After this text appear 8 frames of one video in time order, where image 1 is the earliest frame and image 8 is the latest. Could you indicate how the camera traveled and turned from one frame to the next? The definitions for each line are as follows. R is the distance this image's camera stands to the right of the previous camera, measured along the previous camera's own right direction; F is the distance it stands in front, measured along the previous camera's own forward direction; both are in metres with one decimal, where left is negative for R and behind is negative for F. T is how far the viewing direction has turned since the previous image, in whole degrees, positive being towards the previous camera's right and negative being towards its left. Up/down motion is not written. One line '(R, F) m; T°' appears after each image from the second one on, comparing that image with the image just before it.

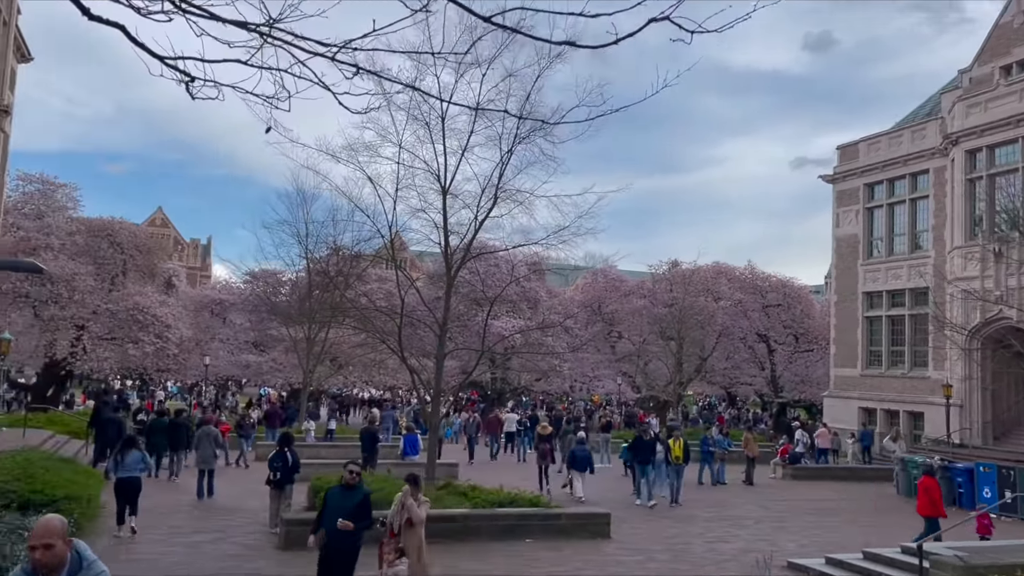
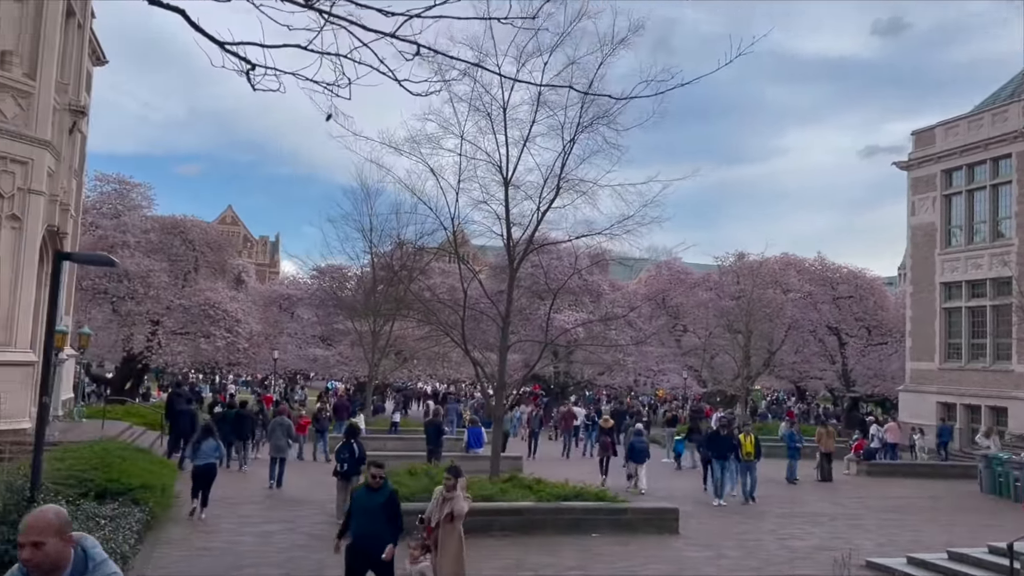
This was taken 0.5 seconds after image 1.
(0.0, +0.1) m; -4°
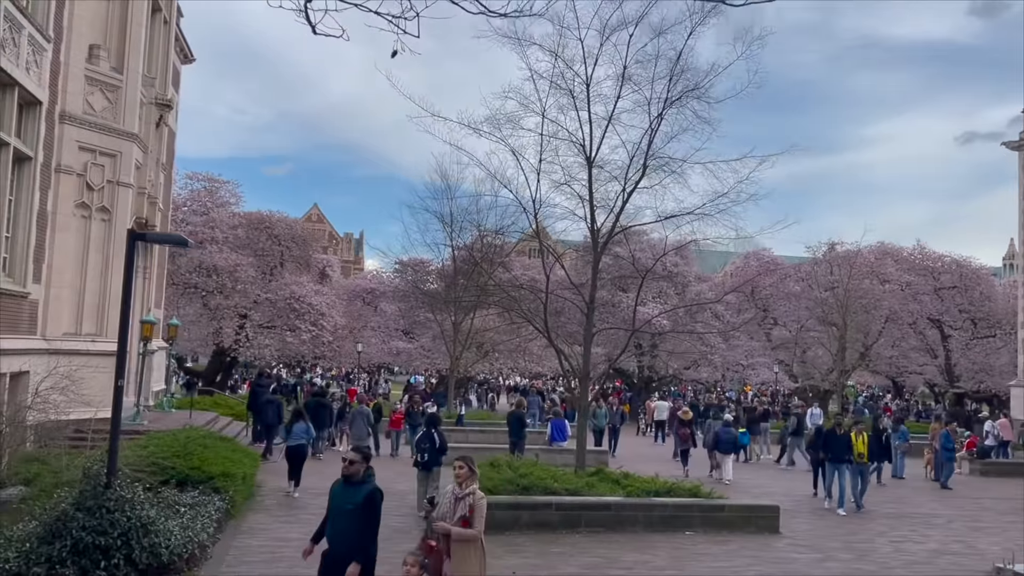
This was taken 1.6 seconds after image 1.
(-0.1, +0.6) m; -5°
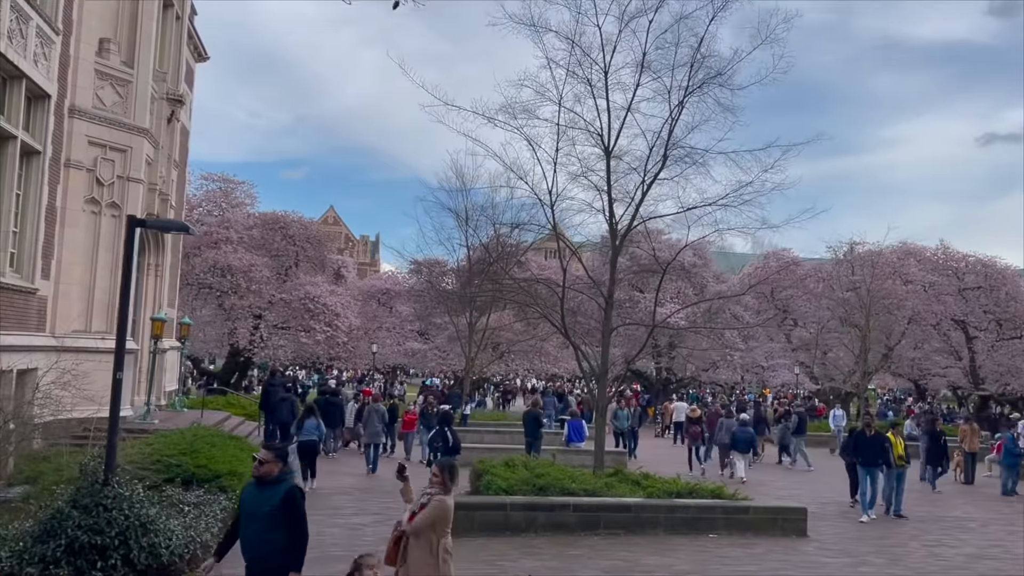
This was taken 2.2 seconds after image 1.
(0.0, +0.4) m; -1°
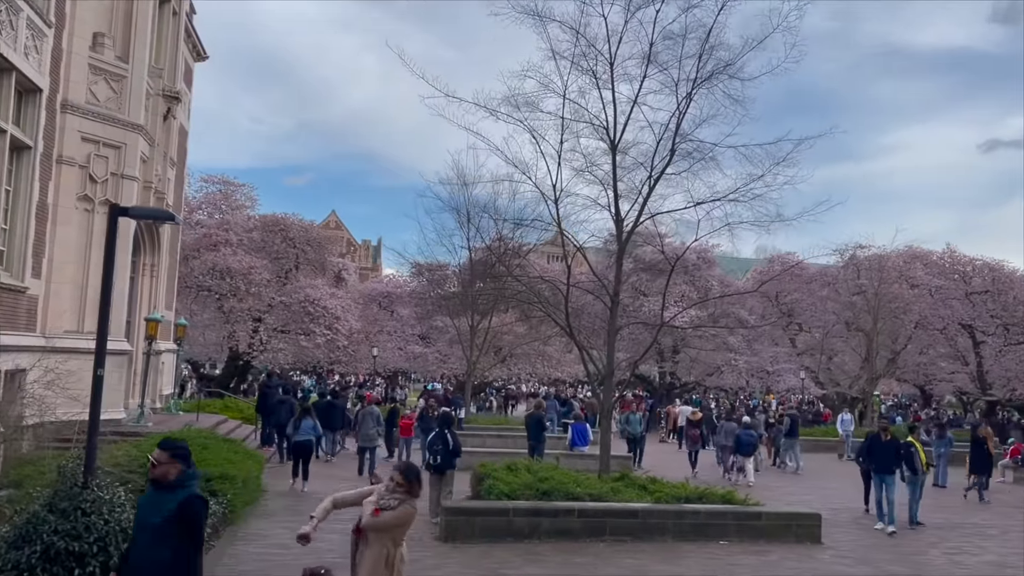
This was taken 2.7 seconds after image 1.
(0.0, +0.4) m; 0°
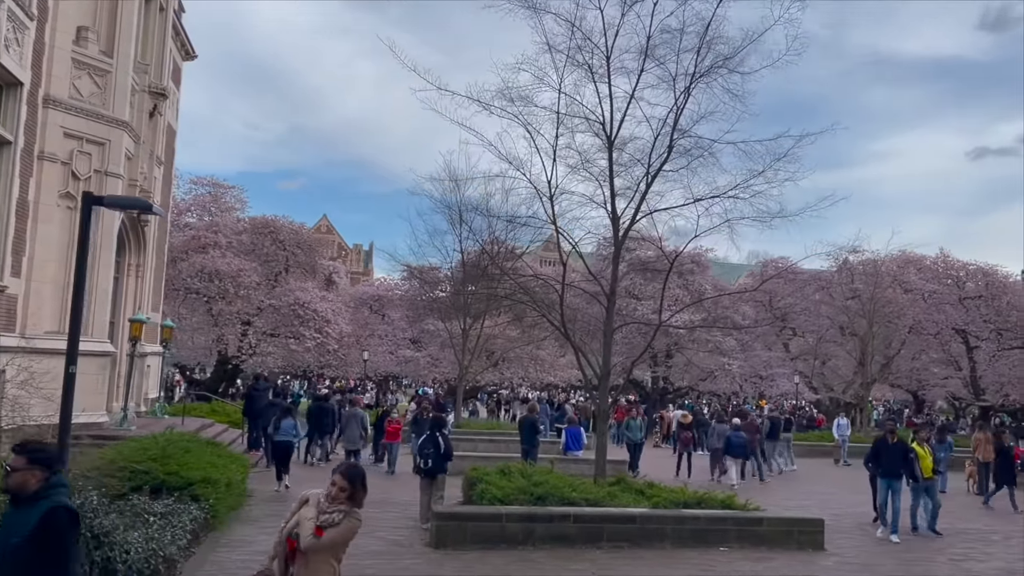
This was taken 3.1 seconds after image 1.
(0.0, +0.3) m; +1°
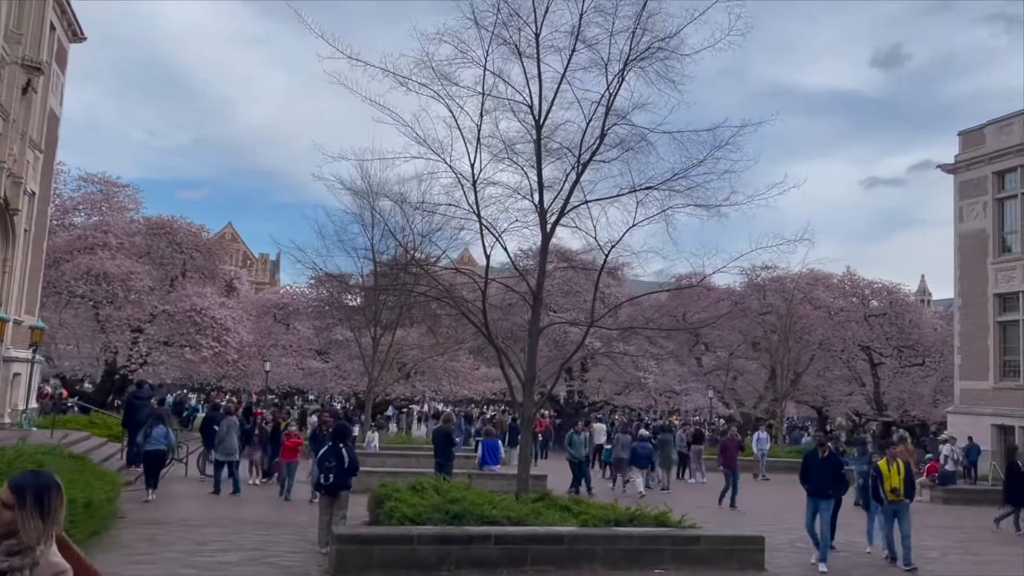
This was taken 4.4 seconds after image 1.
(-0.1, +1.2) m; +6°
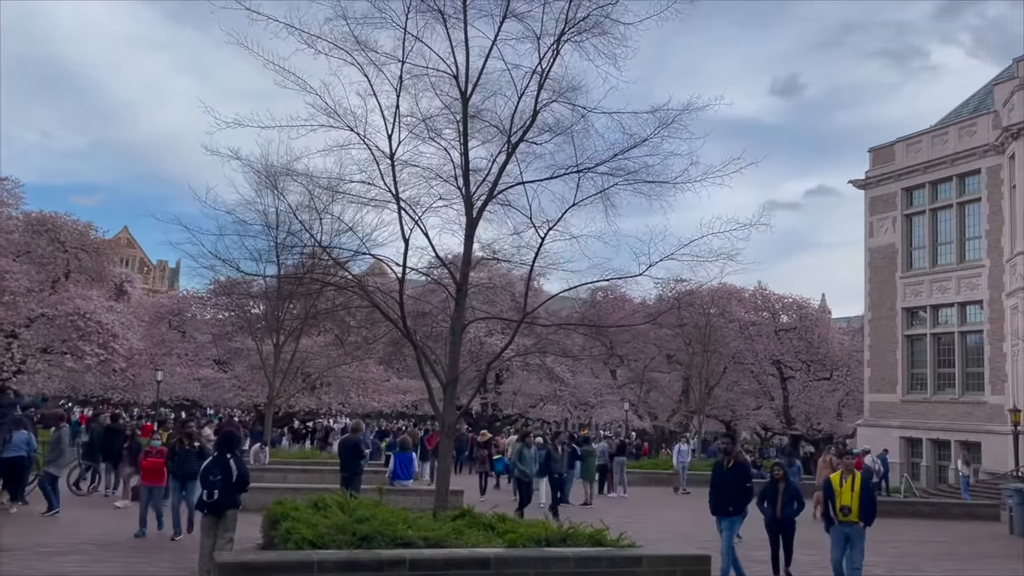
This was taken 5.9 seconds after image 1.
(-0.1, +1.2) m; +6°
